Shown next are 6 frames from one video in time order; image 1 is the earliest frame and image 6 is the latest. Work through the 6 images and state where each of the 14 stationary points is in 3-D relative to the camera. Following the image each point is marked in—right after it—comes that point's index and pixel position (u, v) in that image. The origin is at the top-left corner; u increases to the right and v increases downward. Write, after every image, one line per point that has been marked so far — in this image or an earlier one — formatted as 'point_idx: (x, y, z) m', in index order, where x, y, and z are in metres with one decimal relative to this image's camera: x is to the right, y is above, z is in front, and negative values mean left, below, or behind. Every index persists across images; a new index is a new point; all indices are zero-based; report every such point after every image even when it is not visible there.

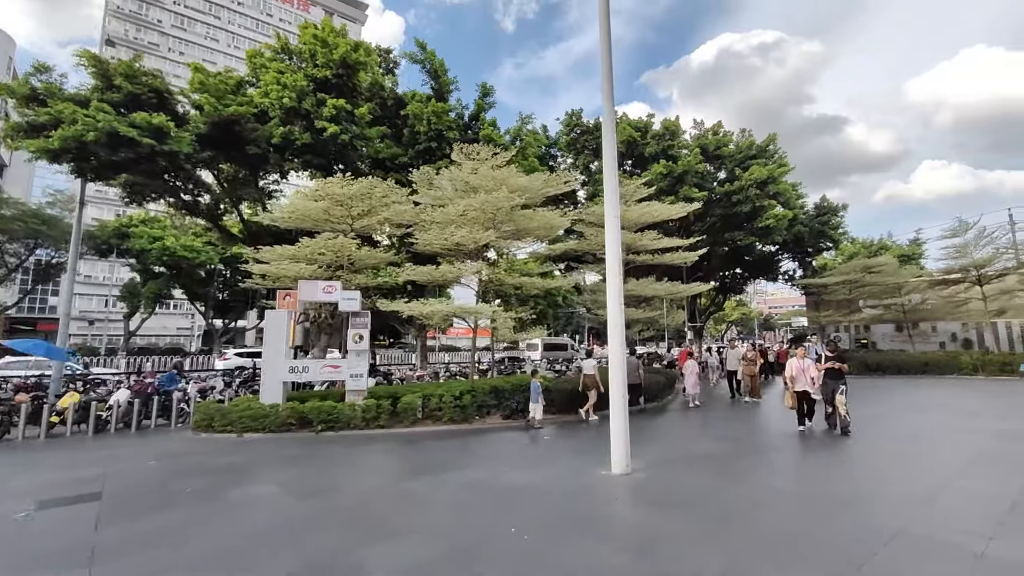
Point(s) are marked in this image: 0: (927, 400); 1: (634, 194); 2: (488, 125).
0: (+12.2, -3.3, +14.0) m
1: (+4.3, +3.3, +16.8) m
2: (-0.8, +5.3, +15.4) m
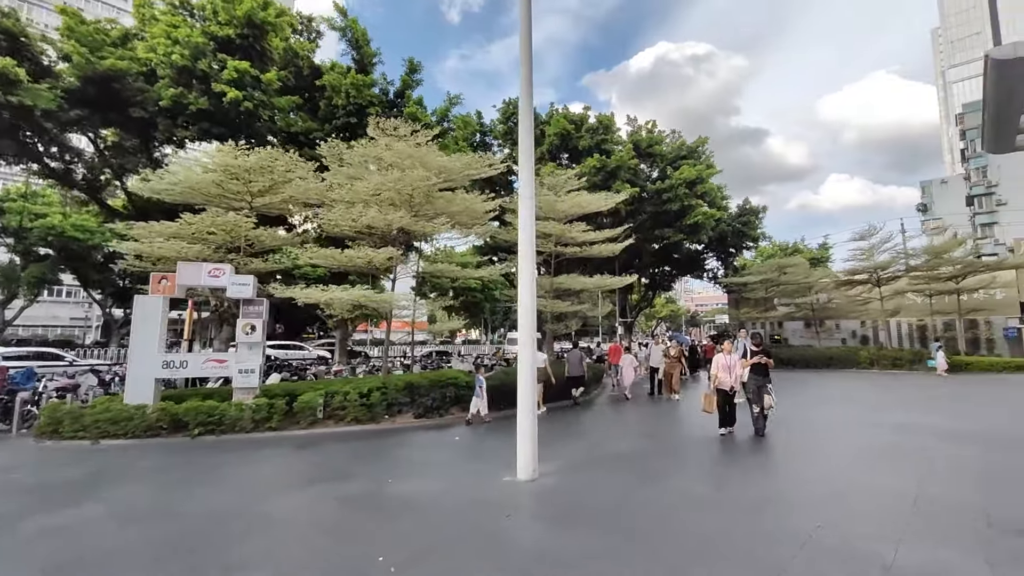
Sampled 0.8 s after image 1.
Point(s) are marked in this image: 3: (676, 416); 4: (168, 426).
0: (+9.9, -3.3, +14.7) m
1: (+1.9, +3.6, +16.5) m
2: (-3.0, +5.6, +14.4) m
3: (+3.7, -3.0, +10.7) m
4: (-5.9, -2.4, +8.1) m
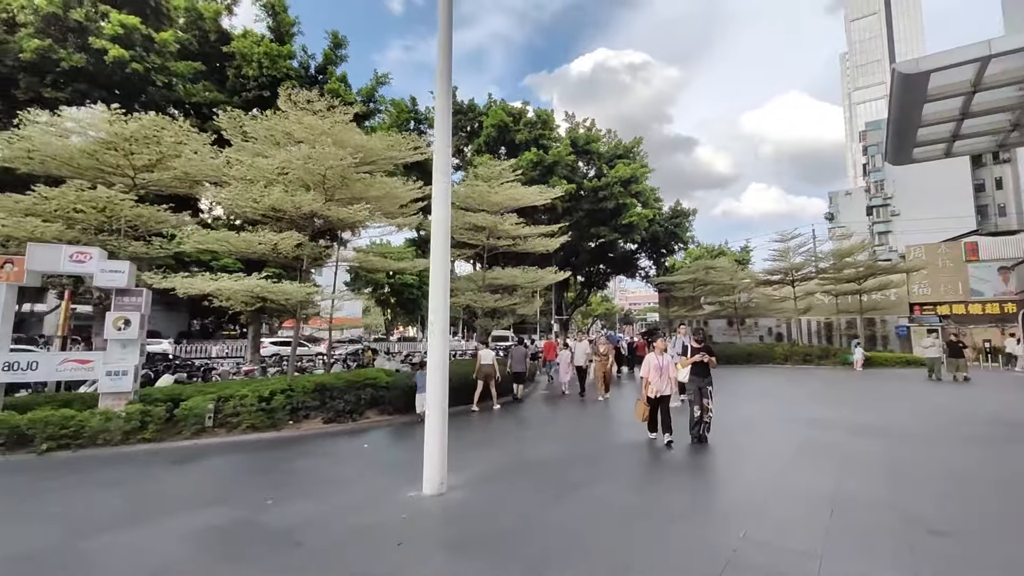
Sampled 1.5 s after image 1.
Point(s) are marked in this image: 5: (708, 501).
0: (+7.7, -3.2, +15.3) m
1: (-0.4, +3.7, +16.0) m
2: (-4.9, +5.8, +13.3) m
3: (+2.1, -2.9, +10.5) m
4: (-7.1, -2.2, +6.7) m
5: (+2.1, -2.2, +5.0) m
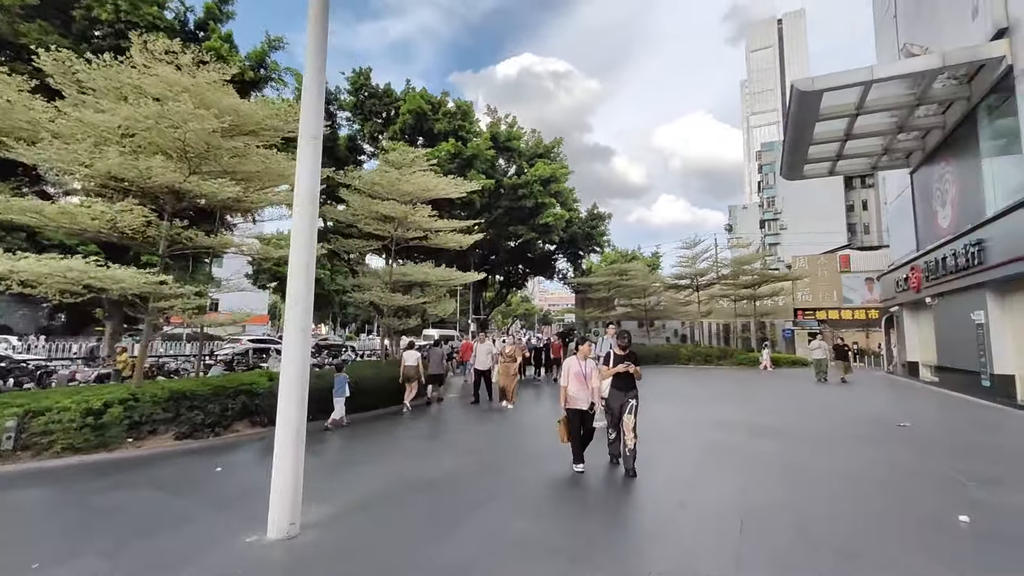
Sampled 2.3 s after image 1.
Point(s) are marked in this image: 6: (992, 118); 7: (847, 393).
0: (+4.8, -3.3, +15.5) m
1: (-3.1, +3.9, +14.9) m
2: (-7.1, +6.0, +11.5) m
3: (0.0, -2.9, +9.9) m
4: (-8.4, -1.9, +4.6) m
5: (+1.0, -2.2, +4.5) m
6: (+13.2, +4.7, +13.0) m
7: (+10.0, -3.1, +14.1) m
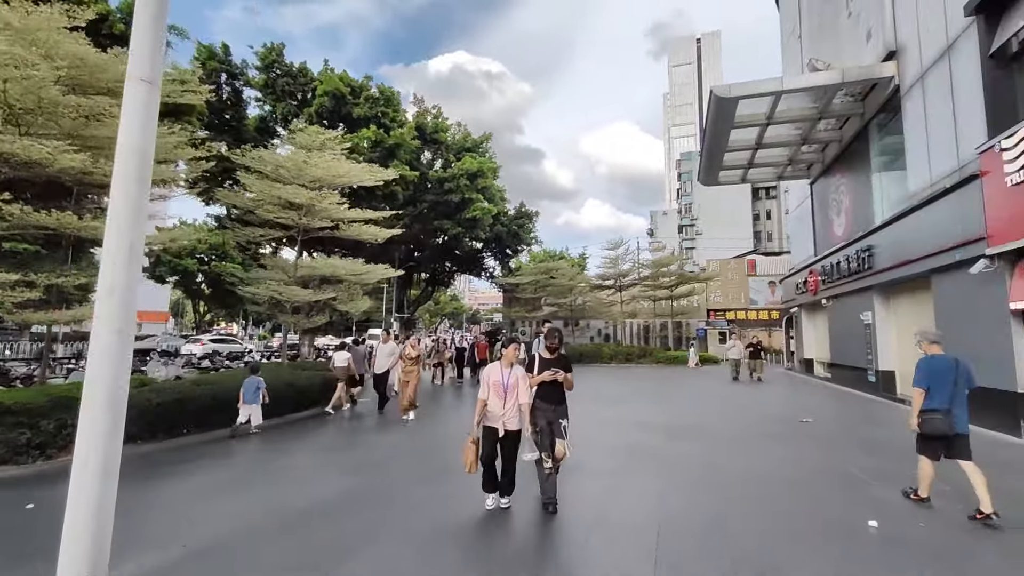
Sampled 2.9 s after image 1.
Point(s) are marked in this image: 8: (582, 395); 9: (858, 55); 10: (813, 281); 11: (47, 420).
0: (+2.2, -3.3, +15.4) m
1: (-5.4, +4.0, +13.6) m
2: (-8.8, +6.2, +9.7) m
3: (-1.6, -2.8, +9.1) m
4: (-9.2, -1.7, +2.7) m
5: (+0.1, -2.1, +3.9) m
6: (+11.0, +4.6, +14.2) m
7: (+7.6, -3.2, +14.8) m
8: (+2.0, -3.1, +14.0) m
9: (+10.7, +7.2, +14.7) m
10: (+12.4, +0.3, +19.5) m
11: (-6.1, -1.7, +6.3) m
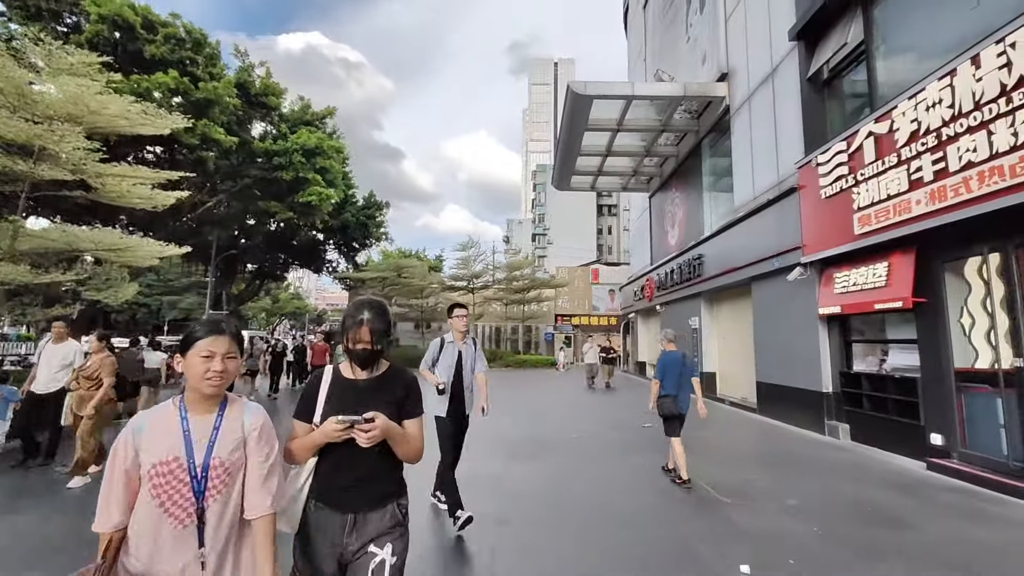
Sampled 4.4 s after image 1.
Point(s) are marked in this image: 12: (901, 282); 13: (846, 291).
0: (-2.6, -3.2, +13.8) m
1: (-9.1, +4.4, +9.9) m
2: (-11.1, +6.8, +5.2) m
3: (-4.5, -2.5, +6.7) m
4: (-9.7, -1.1, -1.7) m
5: (-1.3, -1.9, +2.2) m
6: (+6.4, +4.3, +15.3) m
7: (+2.6, -3.3, +14.7) m
8: (-2.4, -3.0, +12.4) m
9: (+6.1, +7.0, +15.8) m
10: (+6.0, 0.0, +20.7) m
11: (-7.9, -1.3, +2.7) m
12: (+5.7, +0.1, +7.0) m
13: (+5.8, 0.0, +8.2) m
